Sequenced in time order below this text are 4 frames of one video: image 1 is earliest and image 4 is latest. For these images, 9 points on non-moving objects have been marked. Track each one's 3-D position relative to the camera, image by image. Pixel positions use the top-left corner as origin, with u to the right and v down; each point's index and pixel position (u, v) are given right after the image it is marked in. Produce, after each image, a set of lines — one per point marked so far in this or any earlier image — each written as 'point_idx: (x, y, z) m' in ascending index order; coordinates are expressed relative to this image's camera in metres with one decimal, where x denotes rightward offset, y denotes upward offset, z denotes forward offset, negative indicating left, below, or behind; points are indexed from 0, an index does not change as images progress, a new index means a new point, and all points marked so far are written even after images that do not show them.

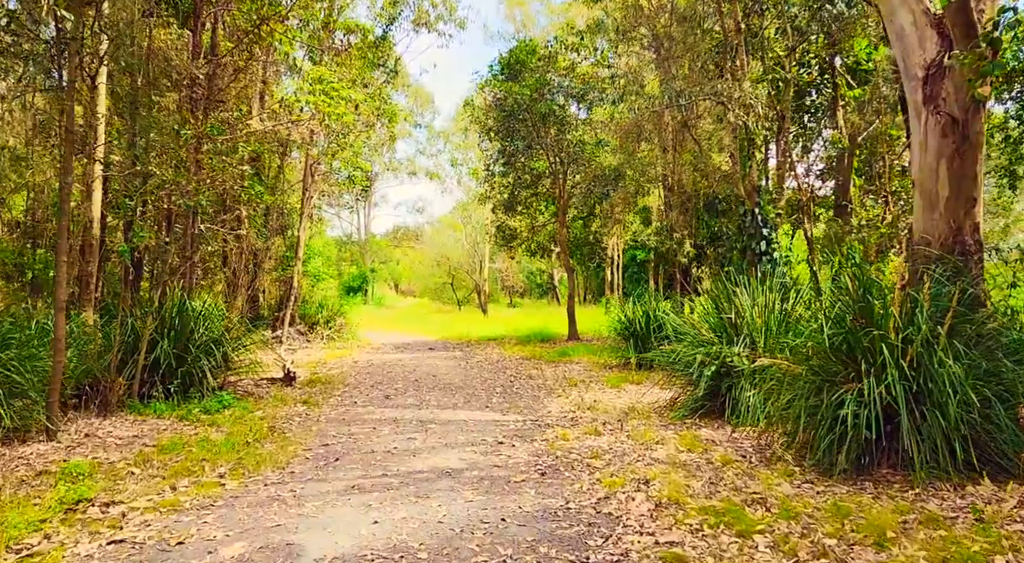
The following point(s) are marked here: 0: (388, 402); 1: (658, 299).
0: (-1.5, -1.4, +9.4) m
1: (+2.4, -0.3, +12.6) m
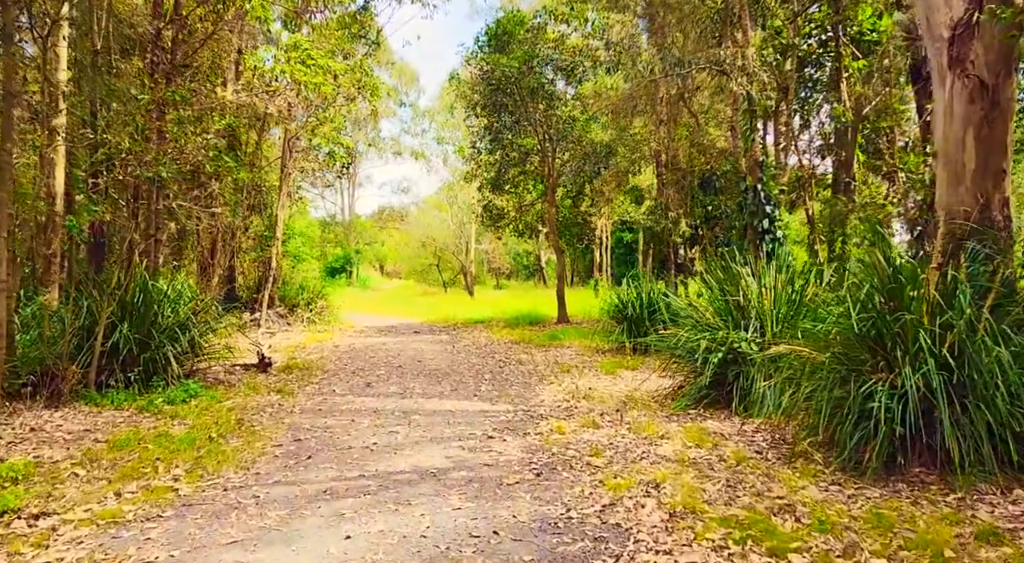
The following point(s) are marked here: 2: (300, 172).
0: (-1.6, -1.2, +8.8) m
1: (+2.2, 0.0, +12.0) m
2: (-5.4, +2.8, +19.9) m
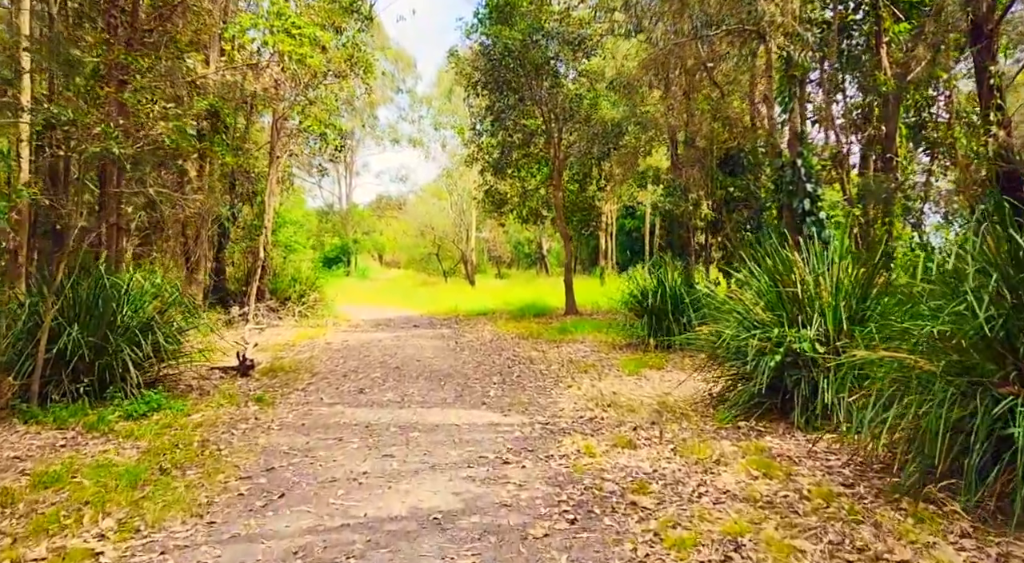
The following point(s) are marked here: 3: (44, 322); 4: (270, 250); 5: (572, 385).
0: (-1.5, -1.1, +7.6) m
1: (+2.3, +0.2, +10.9) m
2: (-5.3, +3.0, +18.7) m
3: (-3.8, -0.3, +6.4) m
4: (-5.6, +0.7, +17.9) m
5: (+0.6, -1.1, +8.3) m
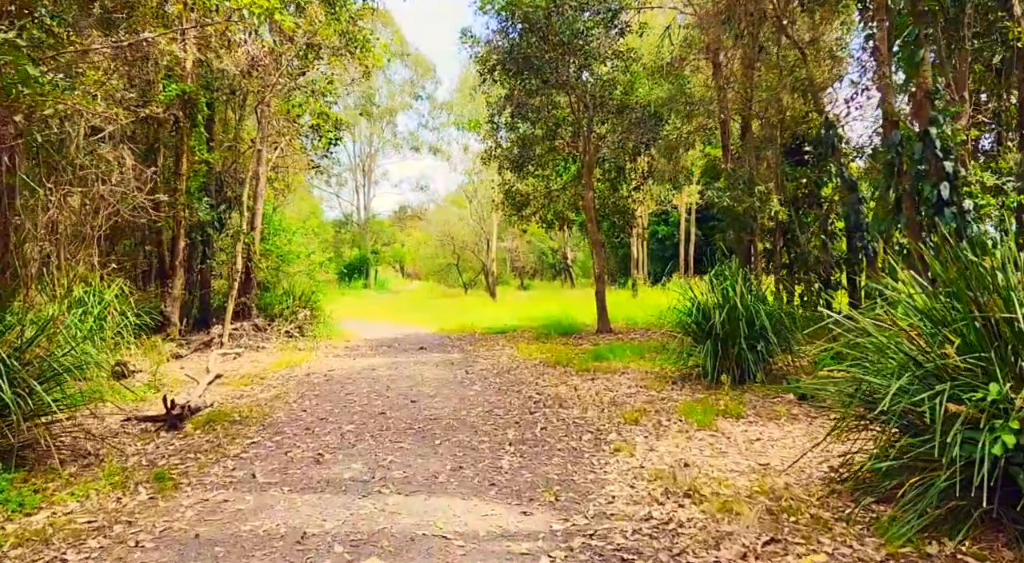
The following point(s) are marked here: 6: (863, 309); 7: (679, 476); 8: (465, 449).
0: (-1.3, -1.3, +5.2) m
1: (+2.5, 0.0, +8.4) m
2: (-4.8, +2.7, +16.5) m
3: (-3.7, -0.5, +4.1) m
4: (-5.1, +0.4, +15.7) m
5: (+0.8, -1.2, +5.8) m
6: (+2.3, -0.1, +5.1) m
7: (+1.0, -1.2, +4.9) m
8: (-0.3, -1.2, +5.8) m
